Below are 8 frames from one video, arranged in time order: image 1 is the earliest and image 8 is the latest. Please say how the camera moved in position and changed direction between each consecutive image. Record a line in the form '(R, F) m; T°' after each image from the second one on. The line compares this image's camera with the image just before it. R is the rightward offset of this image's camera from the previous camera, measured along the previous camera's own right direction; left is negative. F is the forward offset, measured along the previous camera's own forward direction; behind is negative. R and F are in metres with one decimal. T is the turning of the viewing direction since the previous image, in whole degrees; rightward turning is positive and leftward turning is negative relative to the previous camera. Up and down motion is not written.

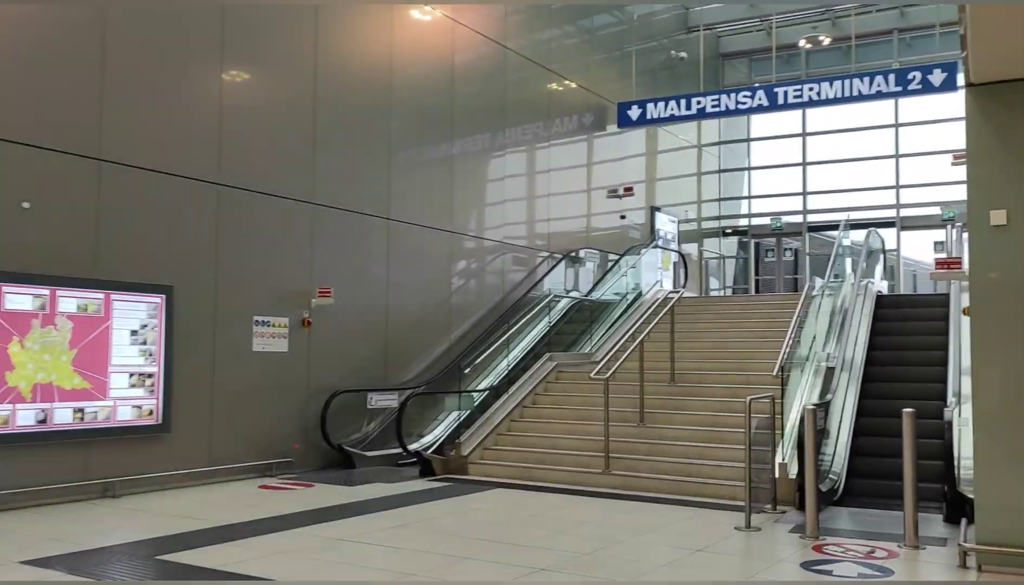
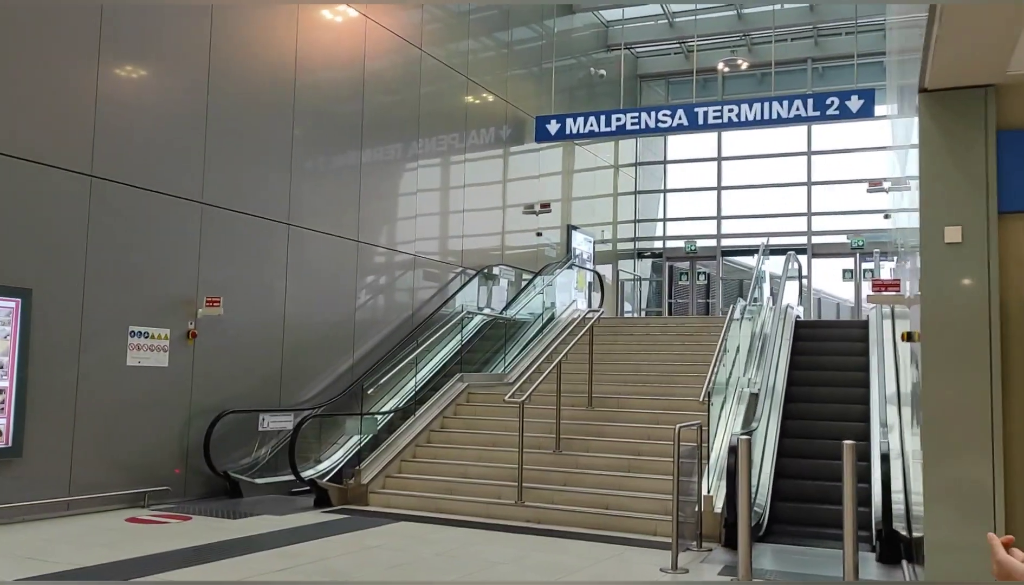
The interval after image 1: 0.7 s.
(0.0, +0.6) m; +6°
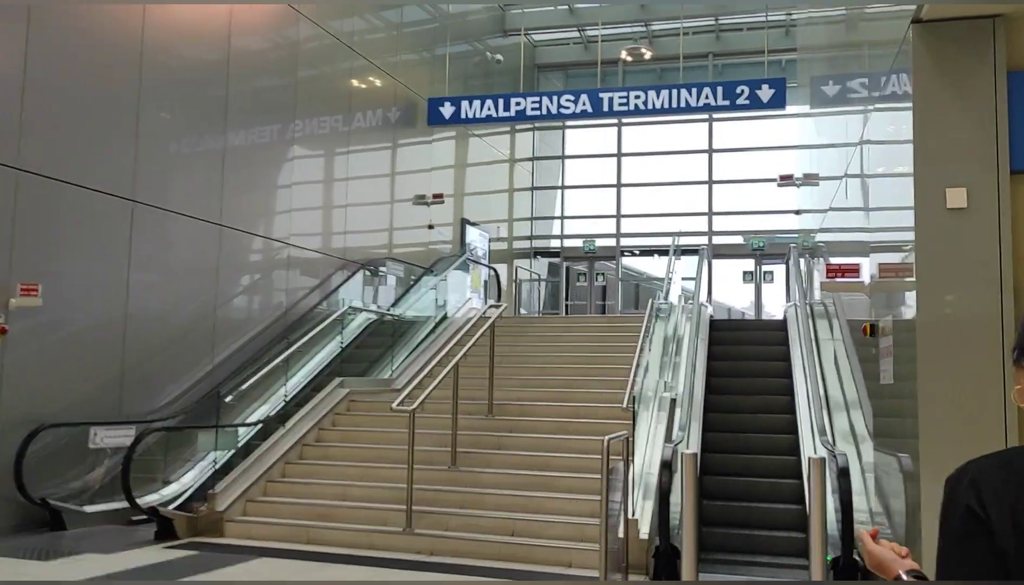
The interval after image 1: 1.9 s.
(0.0, +1.1) m; +7°
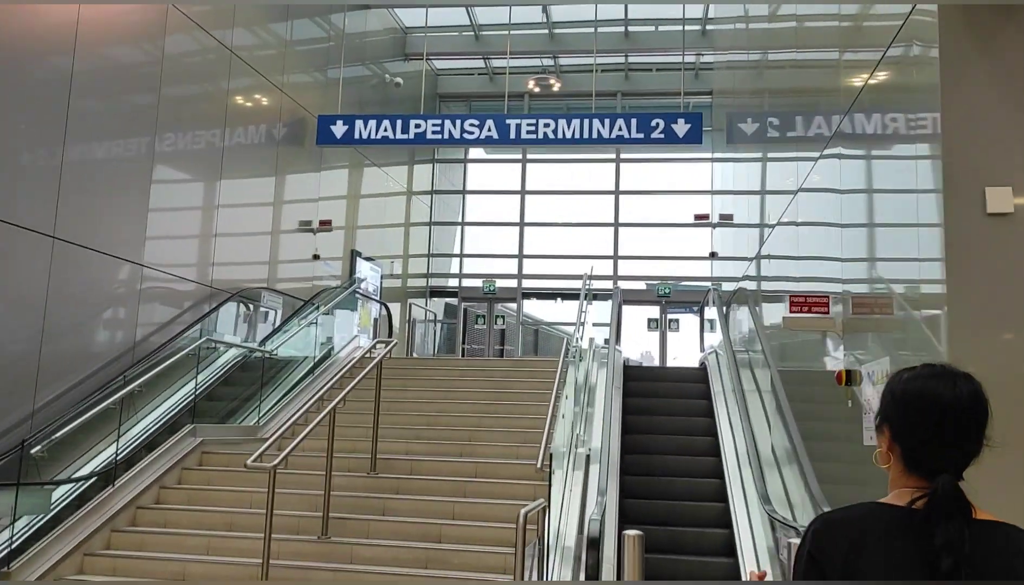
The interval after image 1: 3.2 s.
(0.0, +1.0) m; +7°
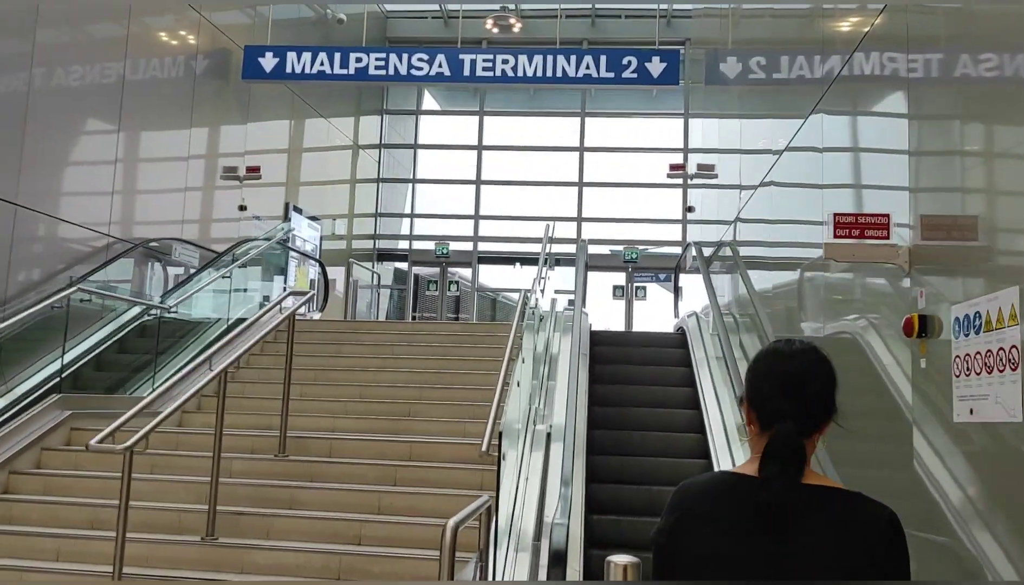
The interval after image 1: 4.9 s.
(+0.1, +1.2) m; +3°
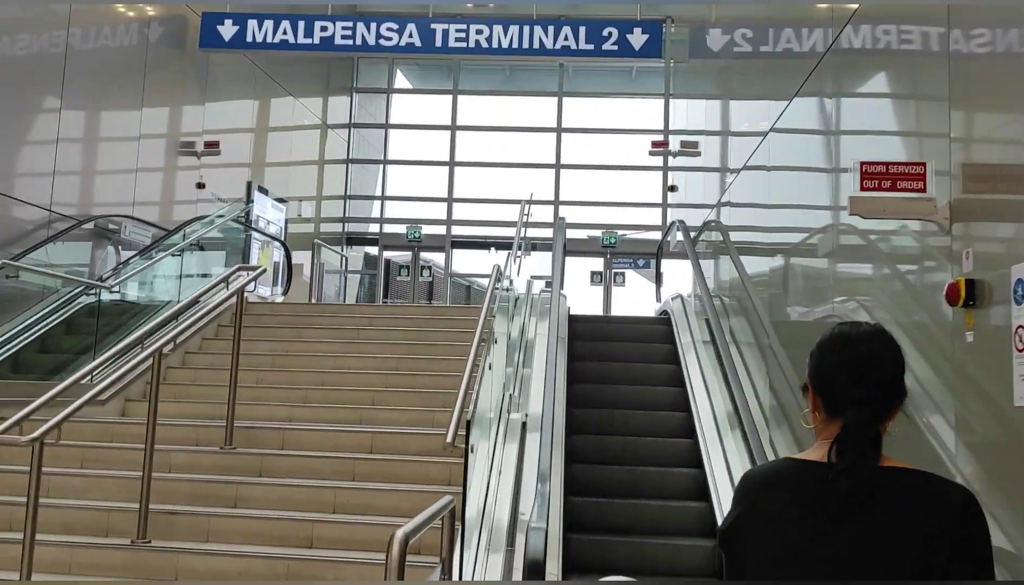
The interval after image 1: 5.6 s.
(0.0, +0.5) m; +2°
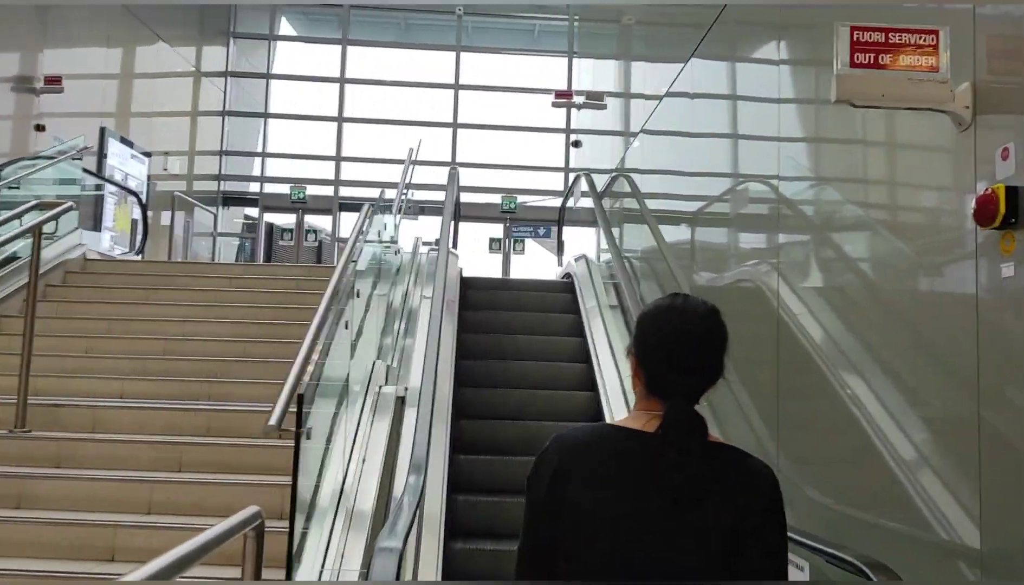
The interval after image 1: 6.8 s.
(+0.1, +0.8) m; +6°
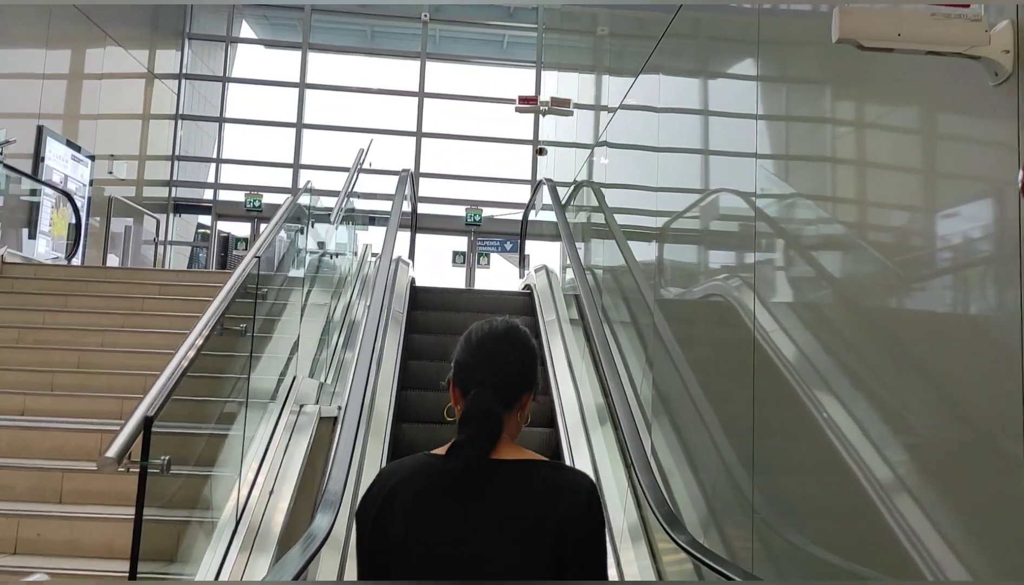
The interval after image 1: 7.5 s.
(+0.1, +0.4) m; +2°
